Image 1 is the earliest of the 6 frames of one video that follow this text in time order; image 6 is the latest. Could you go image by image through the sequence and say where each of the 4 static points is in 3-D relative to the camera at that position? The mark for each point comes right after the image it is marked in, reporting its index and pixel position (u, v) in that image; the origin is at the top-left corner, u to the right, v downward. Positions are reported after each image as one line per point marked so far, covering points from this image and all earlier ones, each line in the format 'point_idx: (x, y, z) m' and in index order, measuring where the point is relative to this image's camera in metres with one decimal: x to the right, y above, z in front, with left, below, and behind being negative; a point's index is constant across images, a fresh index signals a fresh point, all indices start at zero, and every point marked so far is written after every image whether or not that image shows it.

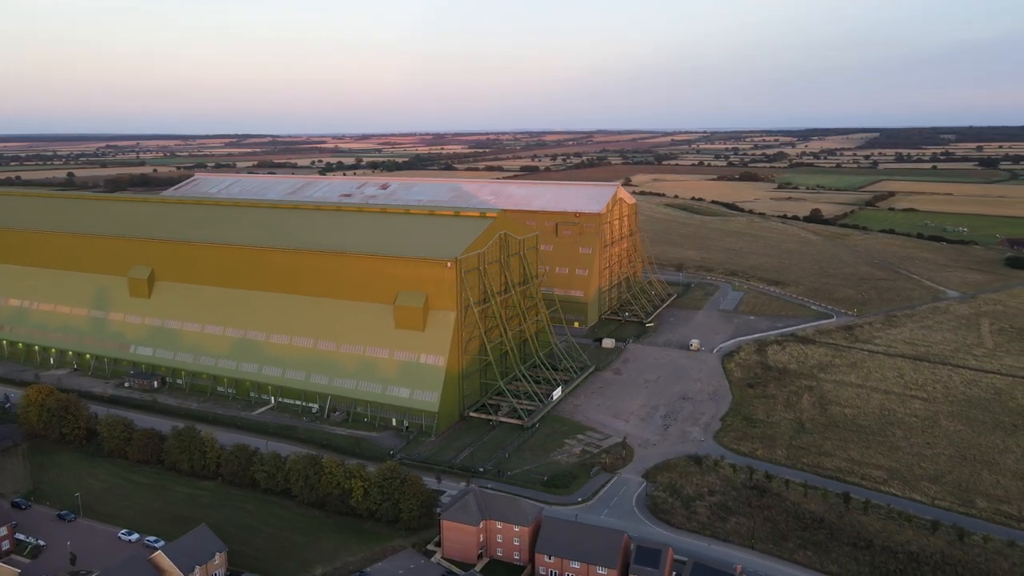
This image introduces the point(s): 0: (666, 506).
0: (+4.3, -6.0, +19.1) m
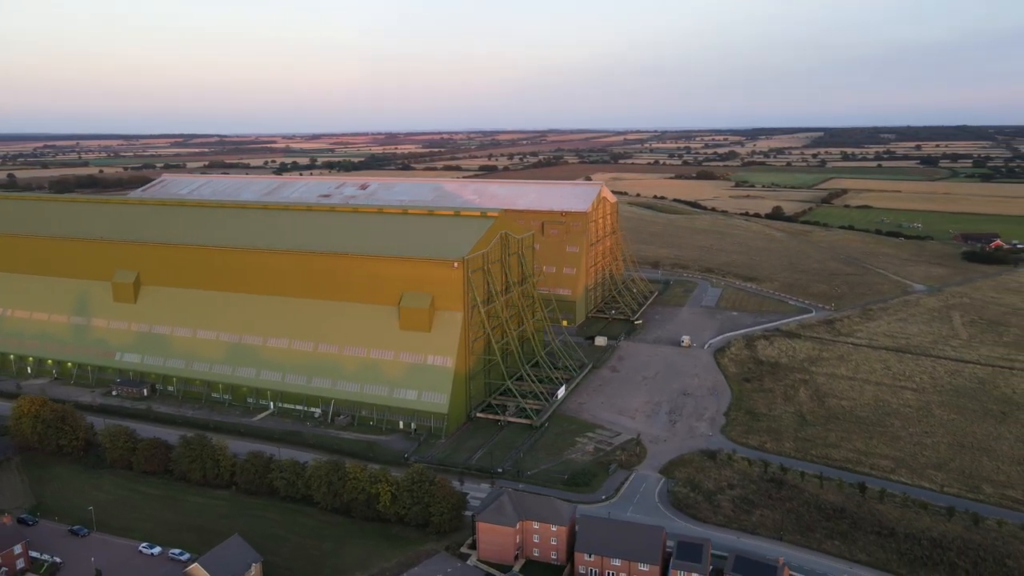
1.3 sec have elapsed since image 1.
0: (+5.0, -5.9, +19.2) m
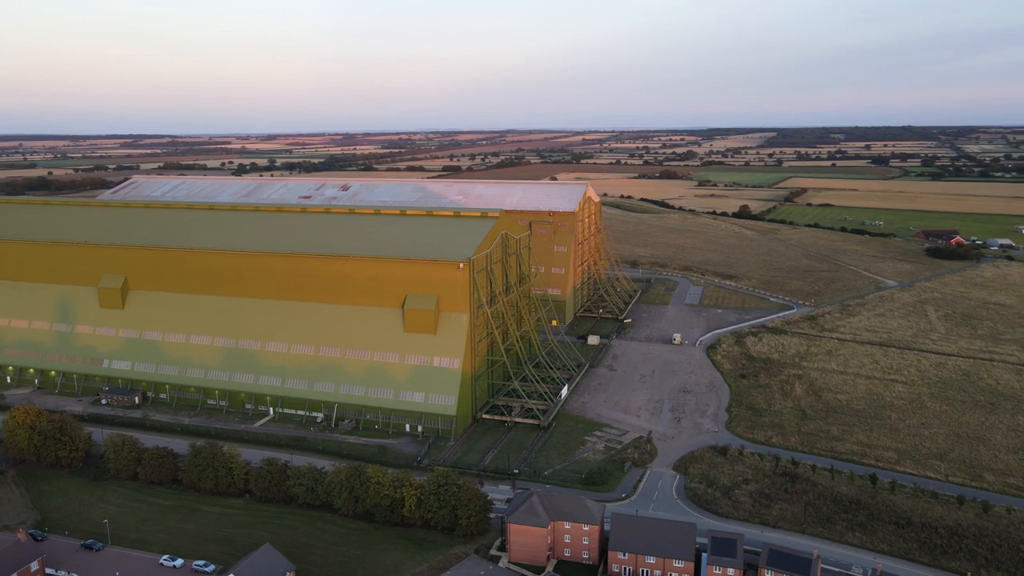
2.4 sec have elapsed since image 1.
0: (+5.6, -5.9, +19.4) m
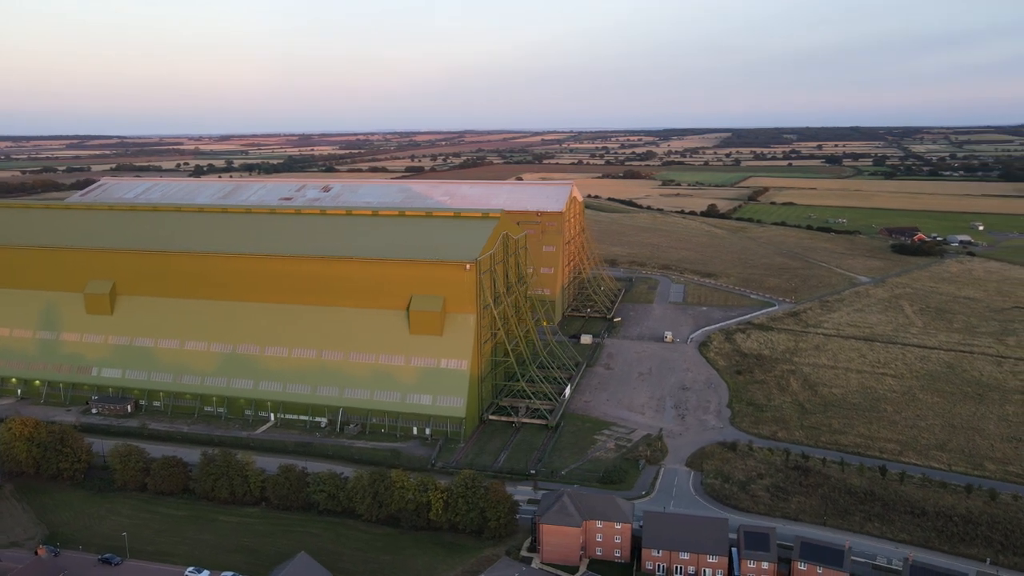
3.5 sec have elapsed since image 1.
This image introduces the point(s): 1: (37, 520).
0: (+6.2, -5.8, +19.7) m
1: (-12.7, -6.2, +18.3) m
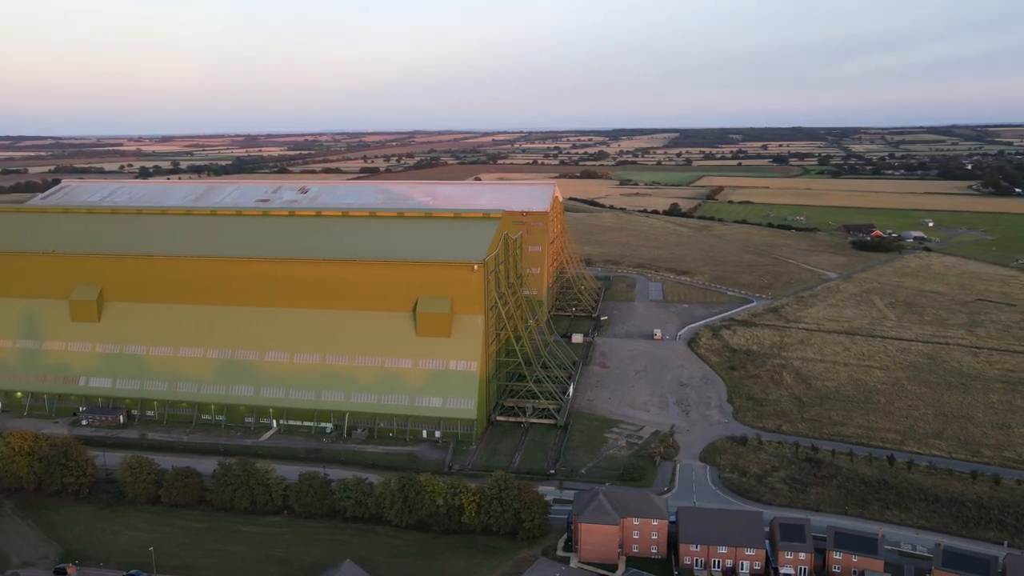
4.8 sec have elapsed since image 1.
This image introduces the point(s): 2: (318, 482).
0: (+6.8, -5.7, +20.0) m
1: (-11.9, -6.4, +17.6) m
2: (-5.1, -5.1, +18.1) m
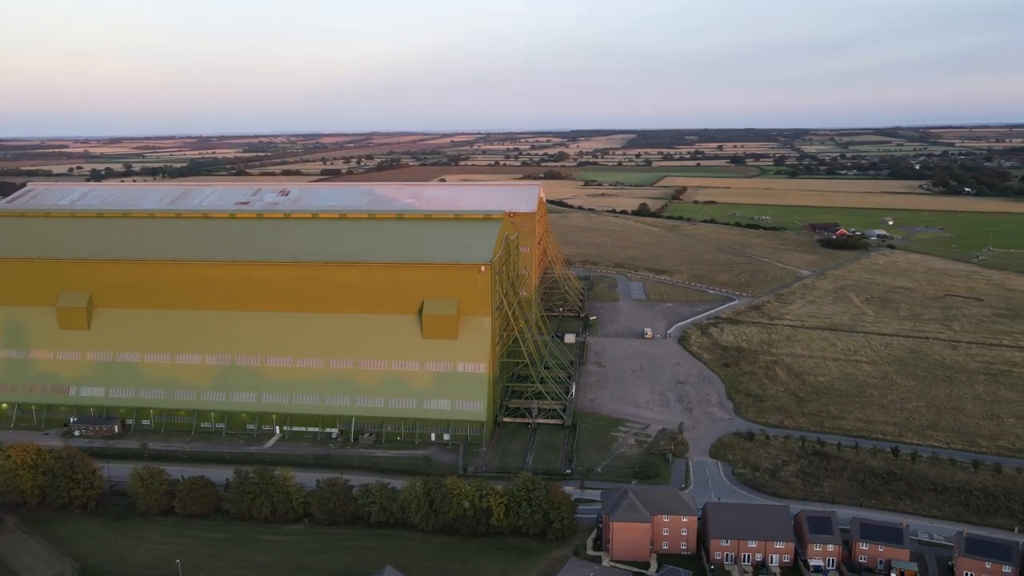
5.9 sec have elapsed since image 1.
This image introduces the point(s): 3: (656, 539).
0: (+7.4, -5.7, +20.4) m
1: (-11.2, -6.5, +17.0) m
2: (-4.5, -5.2, +17.8) m
3: (+3.5, -6.1, +16.6) m
